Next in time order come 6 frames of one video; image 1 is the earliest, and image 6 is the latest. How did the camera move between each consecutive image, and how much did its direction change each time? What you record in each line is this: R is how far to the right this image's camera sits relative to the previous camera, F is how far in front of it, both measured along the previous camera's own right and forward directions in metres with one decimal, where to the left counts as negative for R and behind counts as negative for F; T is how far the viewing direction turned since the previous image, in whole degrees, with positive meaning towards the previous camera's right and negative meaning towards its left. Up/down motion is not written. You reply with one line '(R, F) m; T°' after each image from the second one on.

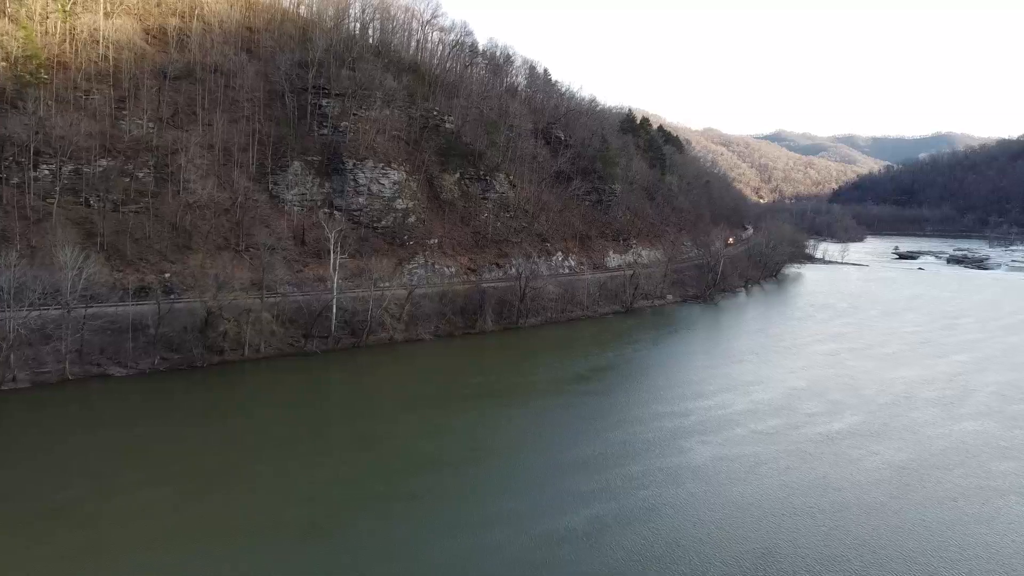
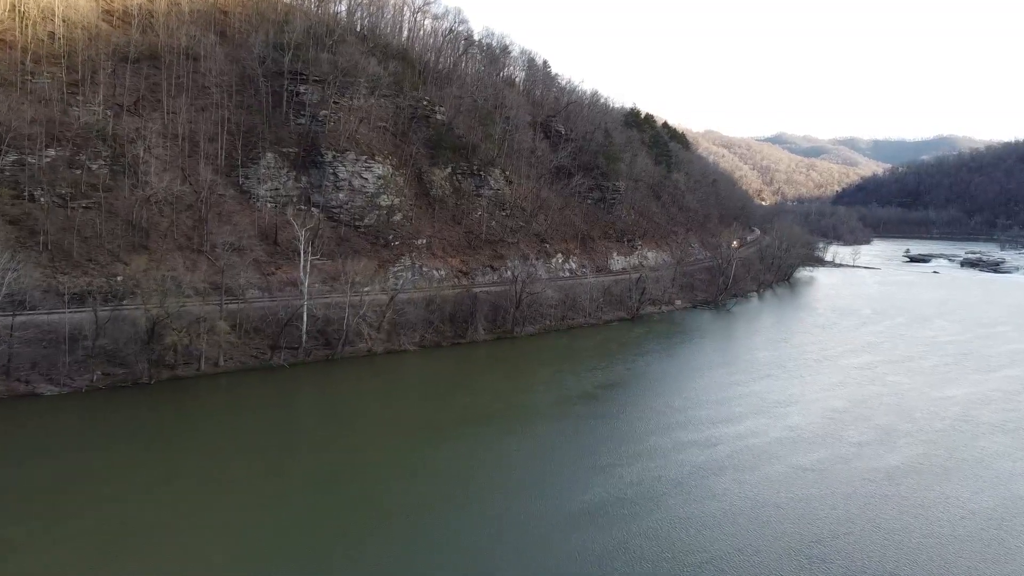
(+0.2, +4.0) m; 0°
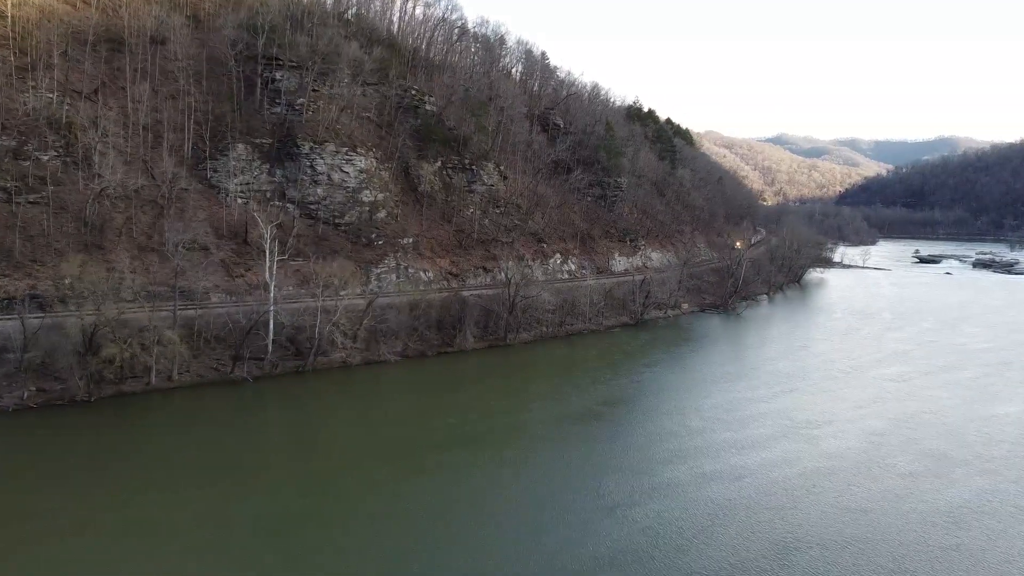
(+0.3, +3.3) m; 0°
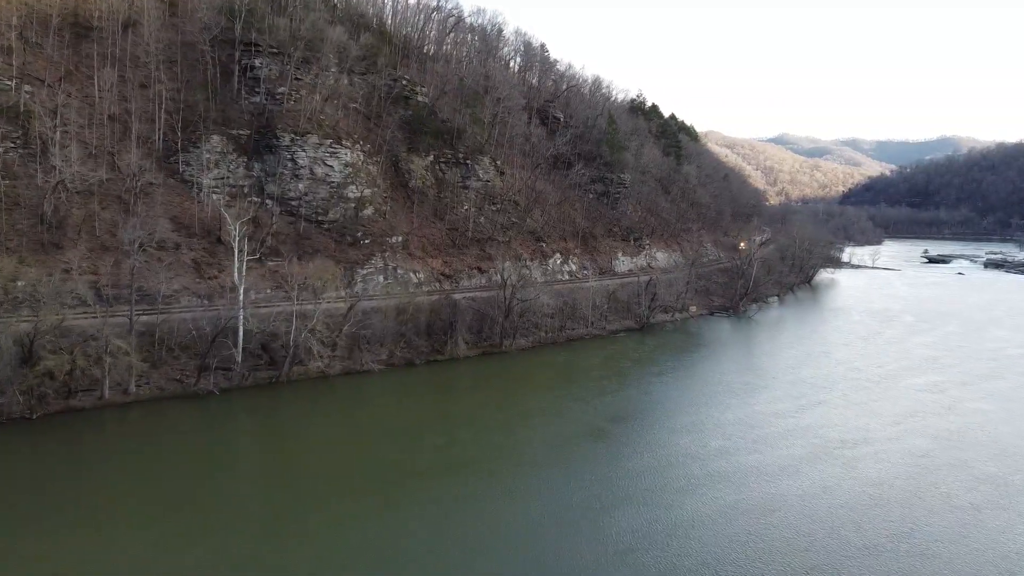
(+0.2, +2.6) m; 0°
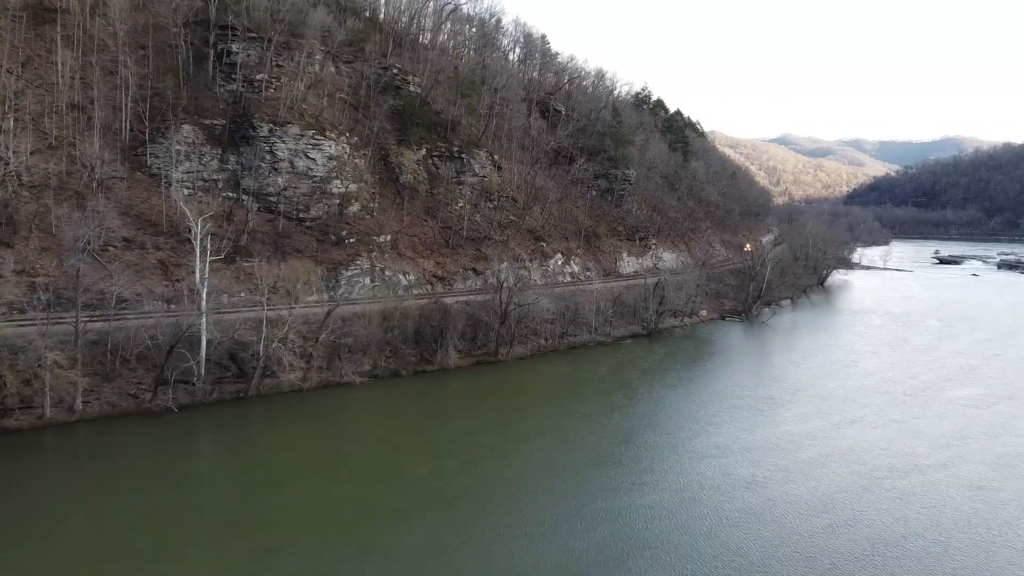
(+0.1, +2.7) m; 0°
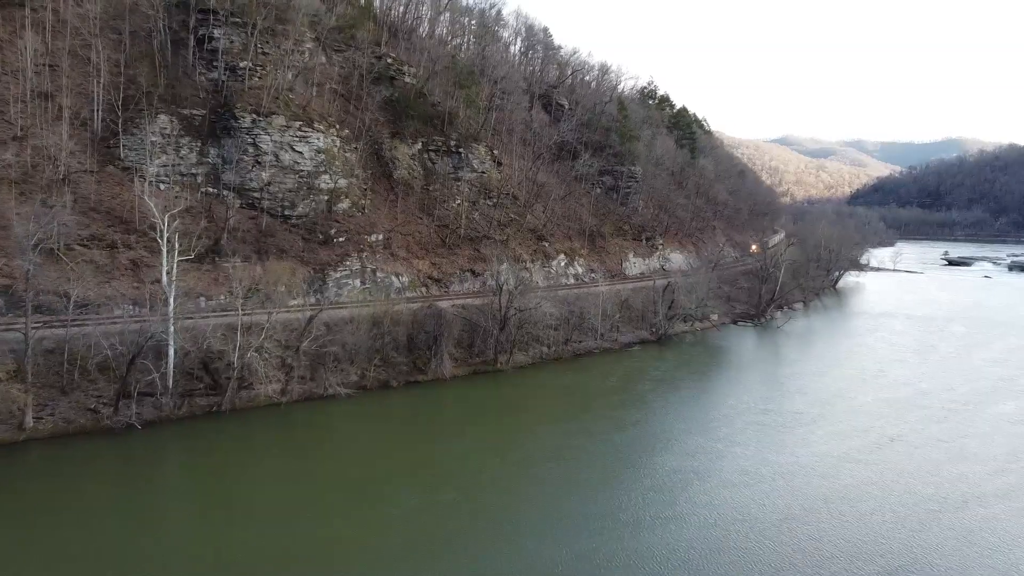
(0.0, +2.1) m; 0°
